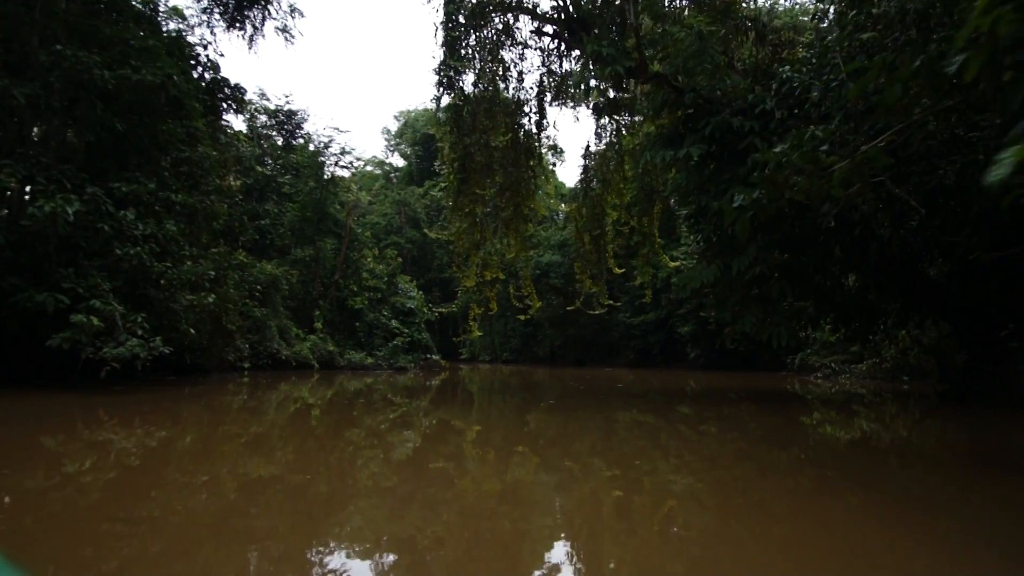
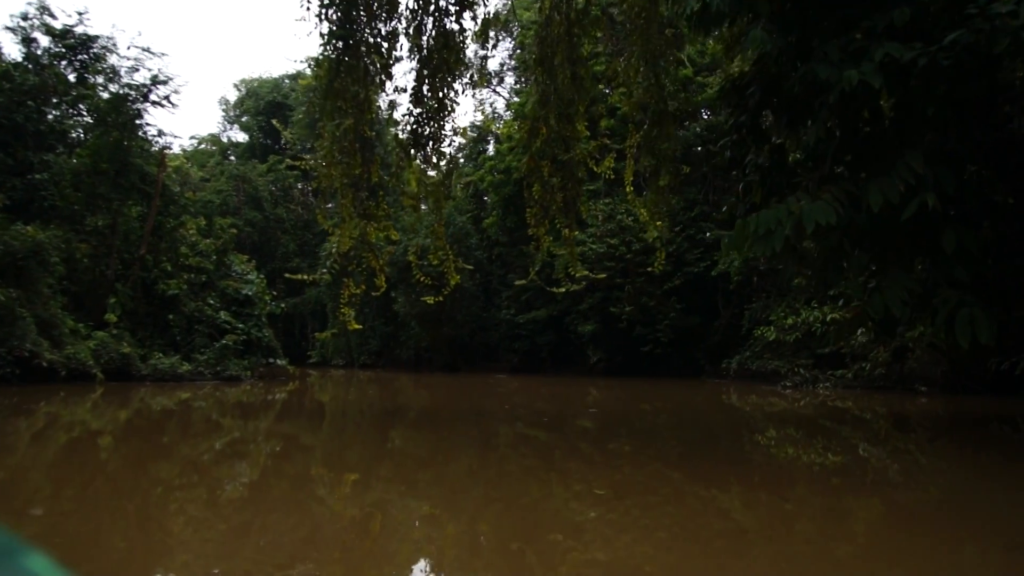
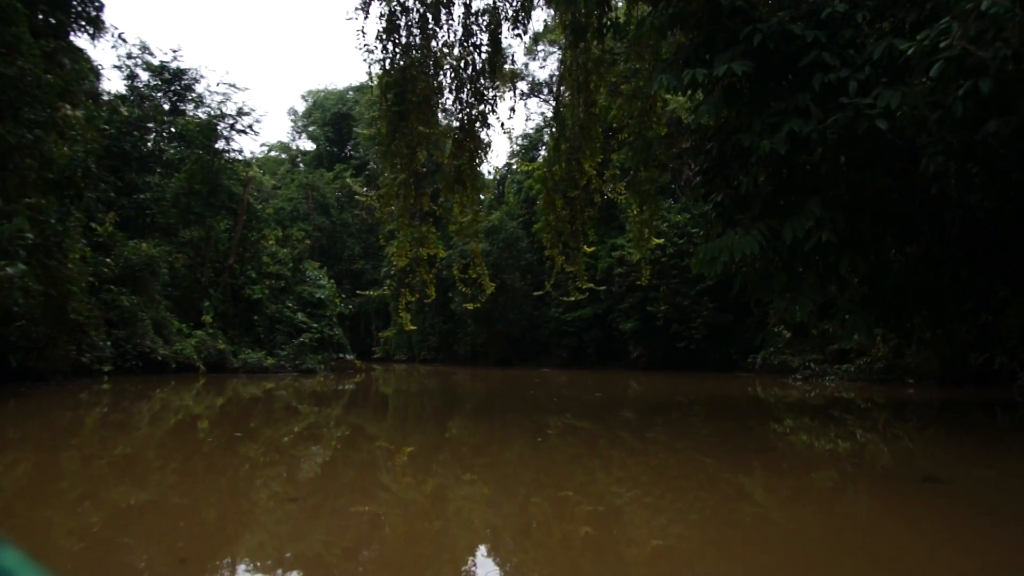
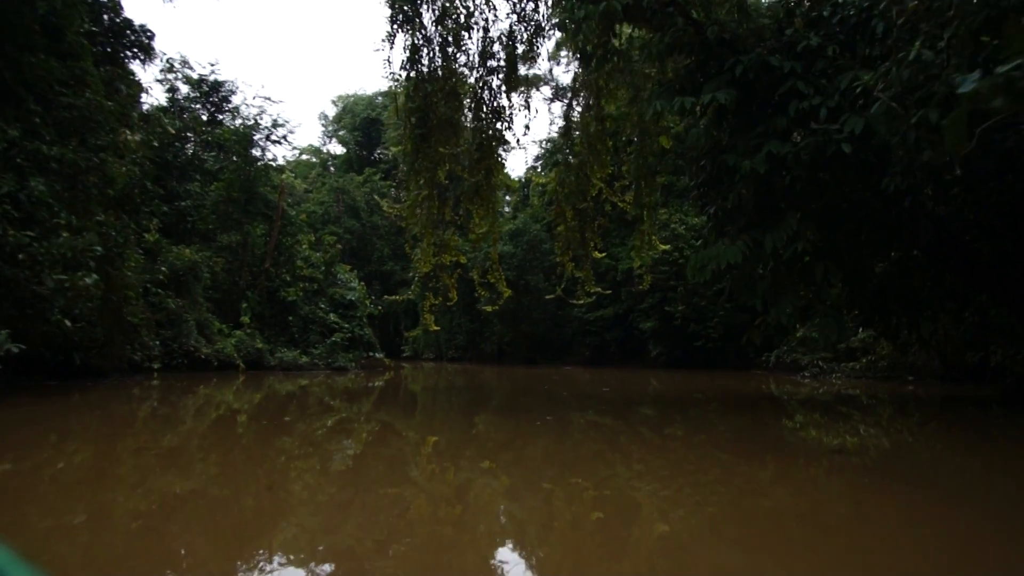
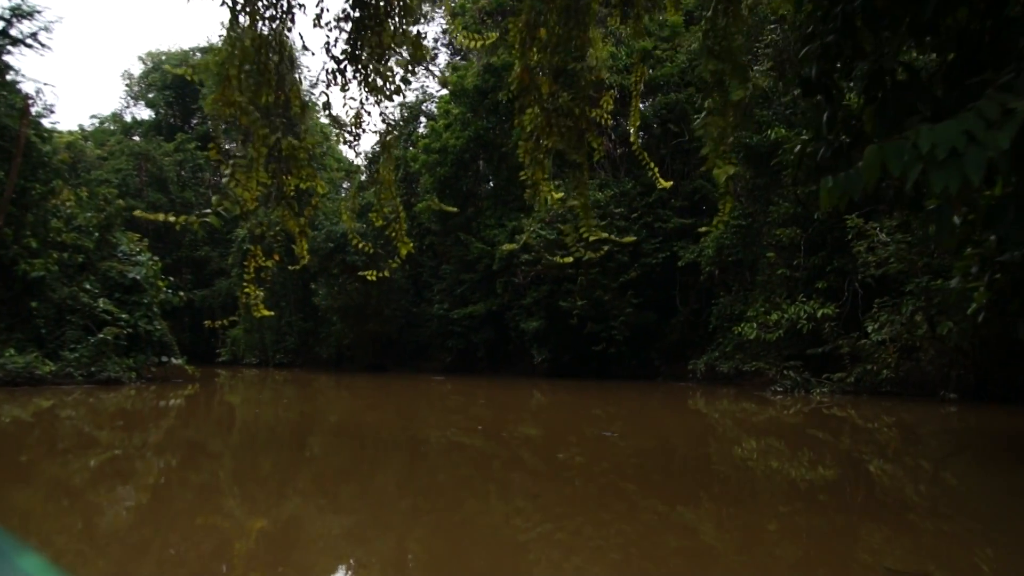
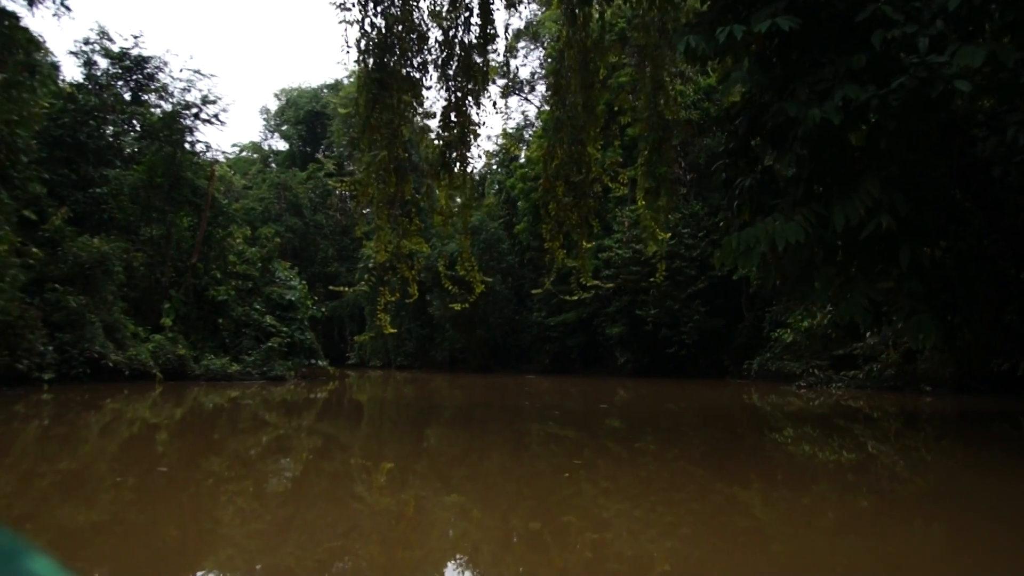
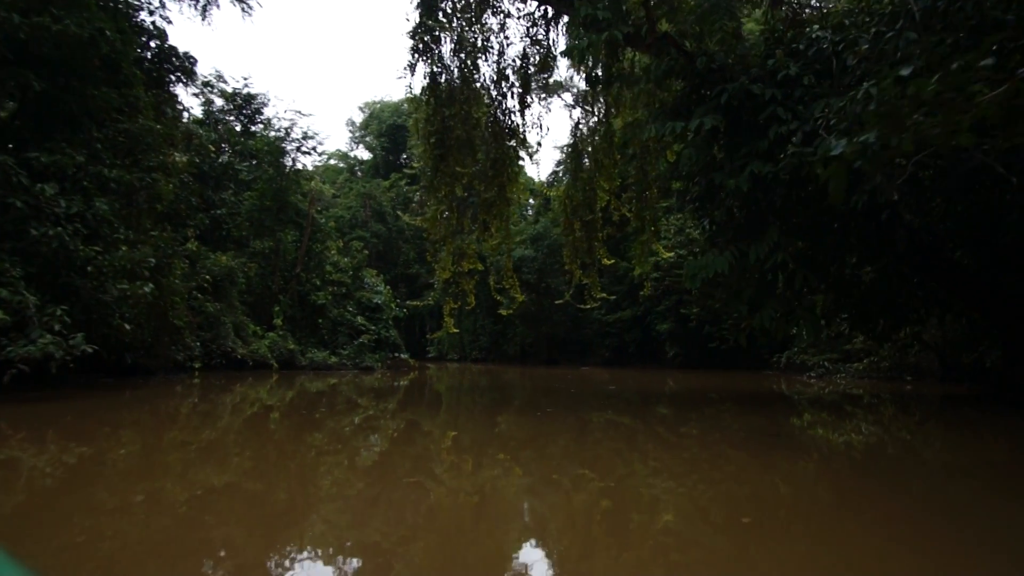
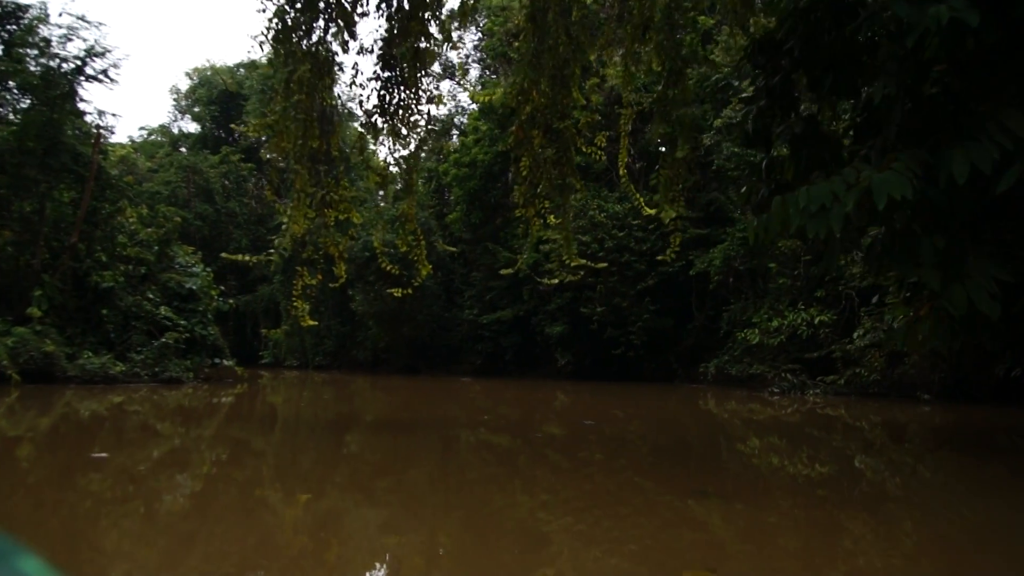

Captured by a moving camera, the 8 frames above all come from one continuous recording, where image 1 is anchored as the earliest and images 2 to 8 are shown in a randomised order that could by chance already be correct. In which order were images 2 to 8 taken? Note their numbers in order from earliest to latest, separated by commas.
7, 4, 3, 6, 2, 8, 5
